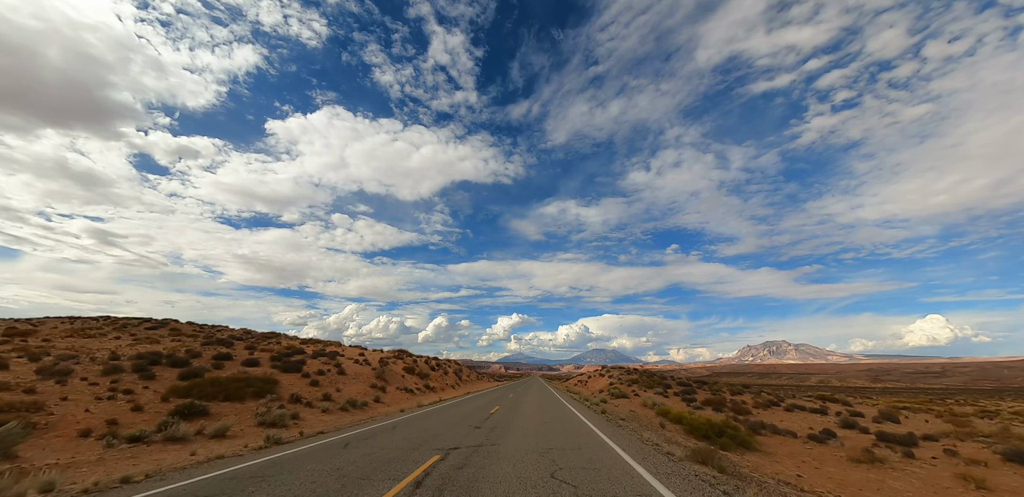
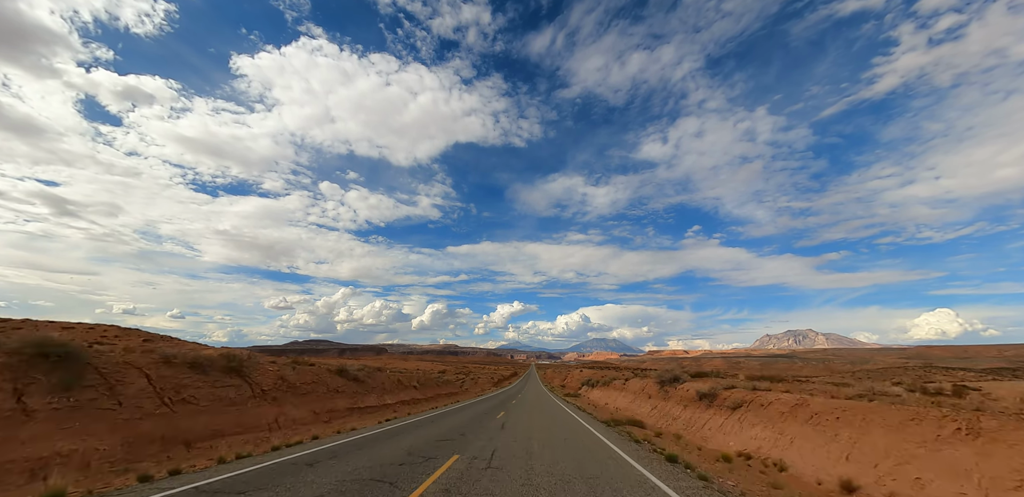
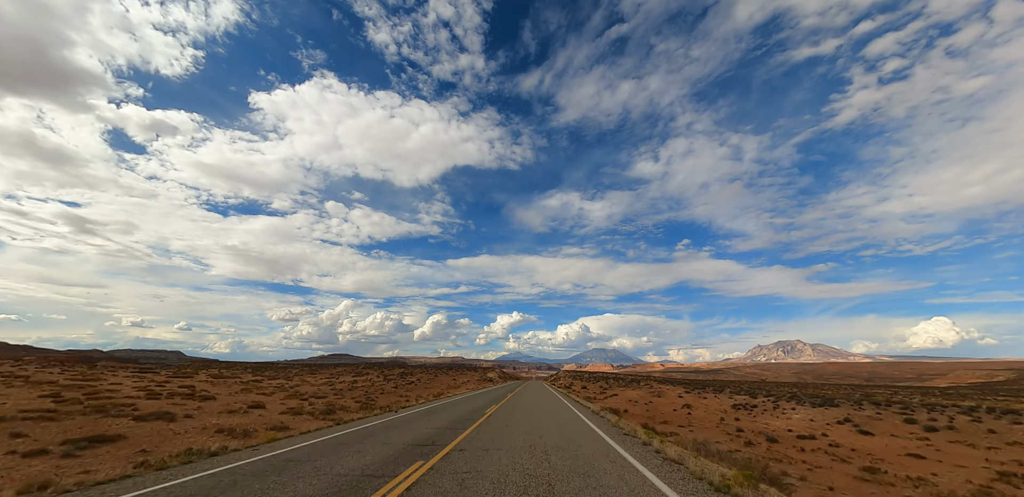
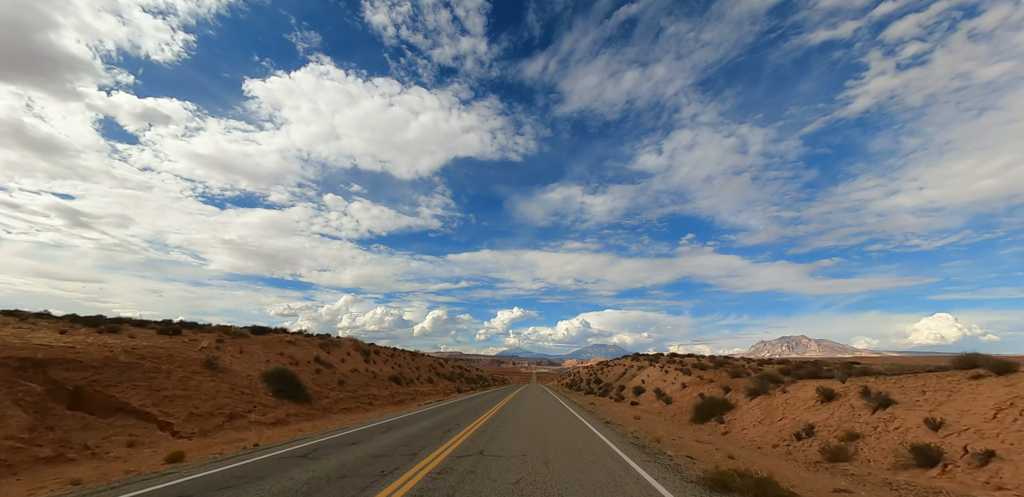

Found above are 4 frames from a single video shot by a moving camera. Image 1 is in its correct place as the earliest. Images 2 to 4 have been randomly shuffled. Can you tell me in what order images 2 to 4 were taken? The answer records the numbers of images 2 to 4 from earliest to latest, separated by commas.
3, 4, 2
